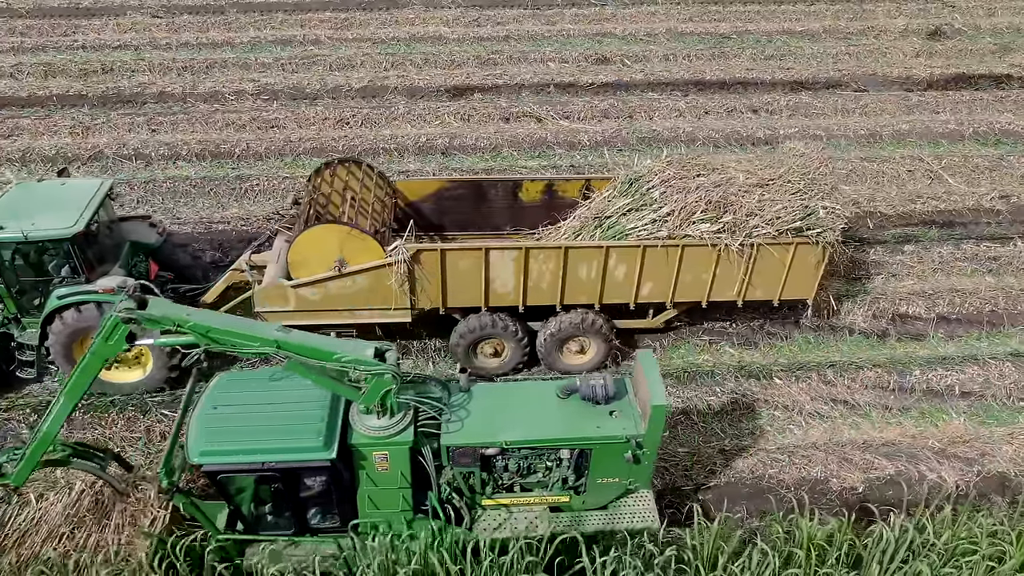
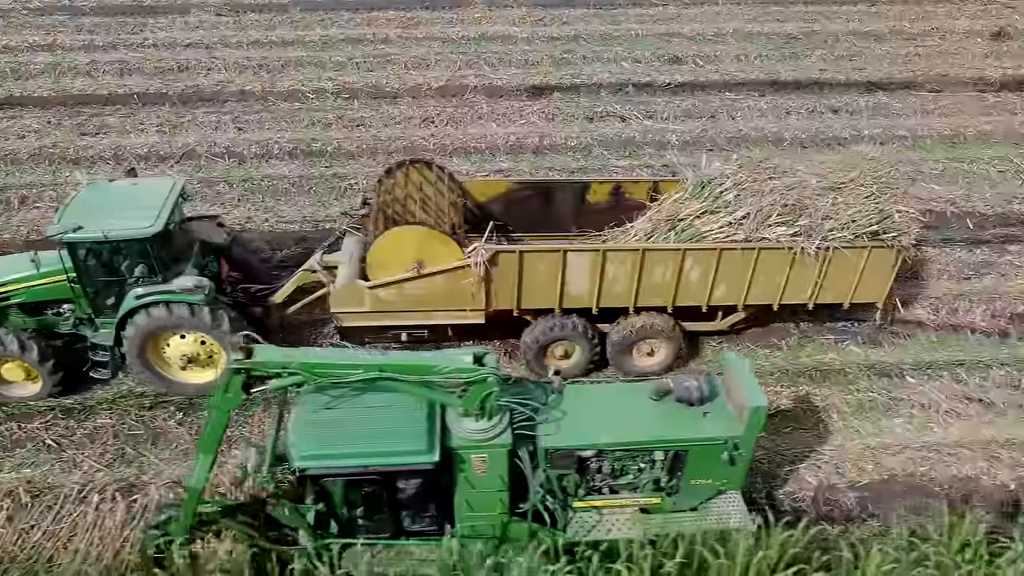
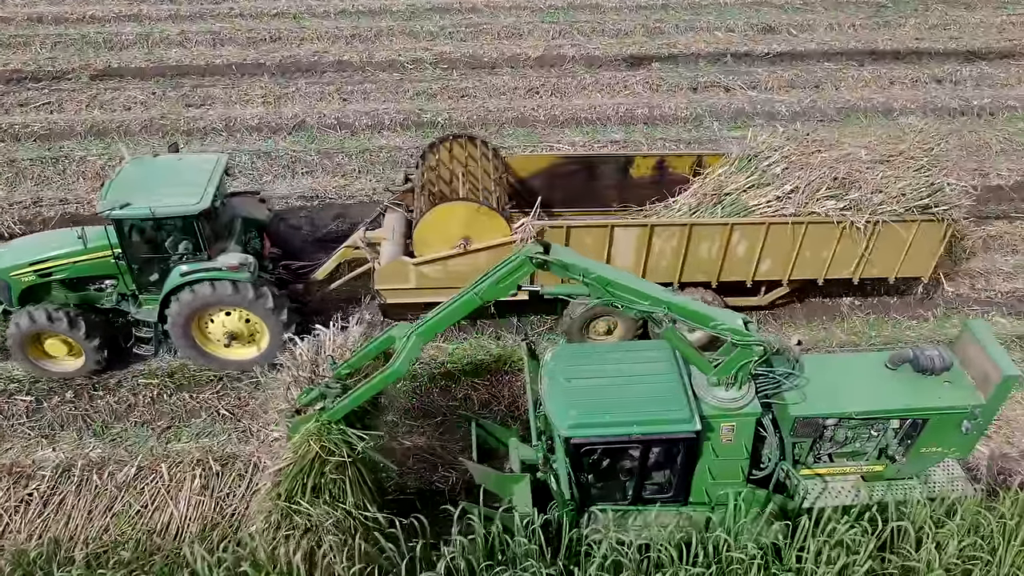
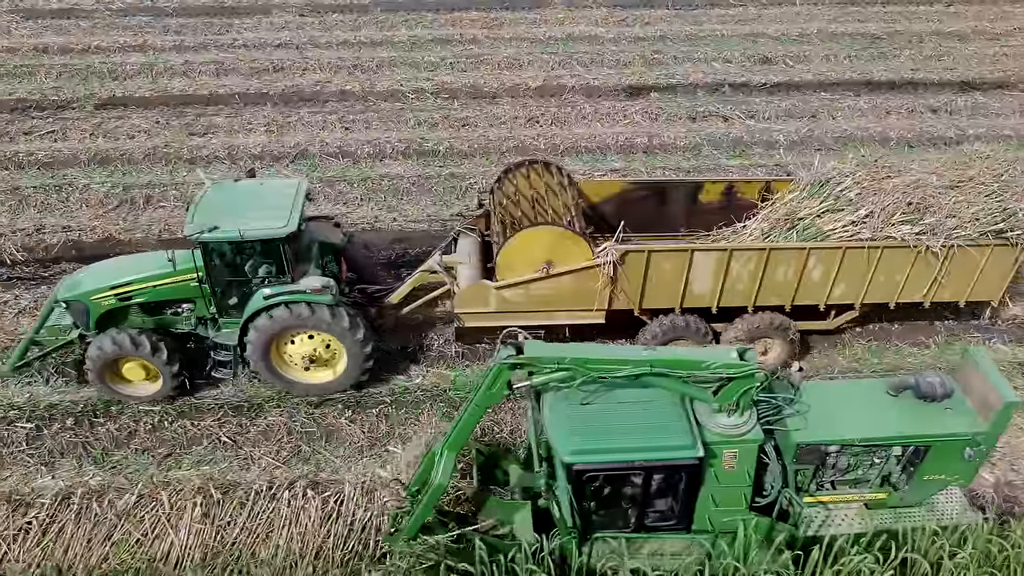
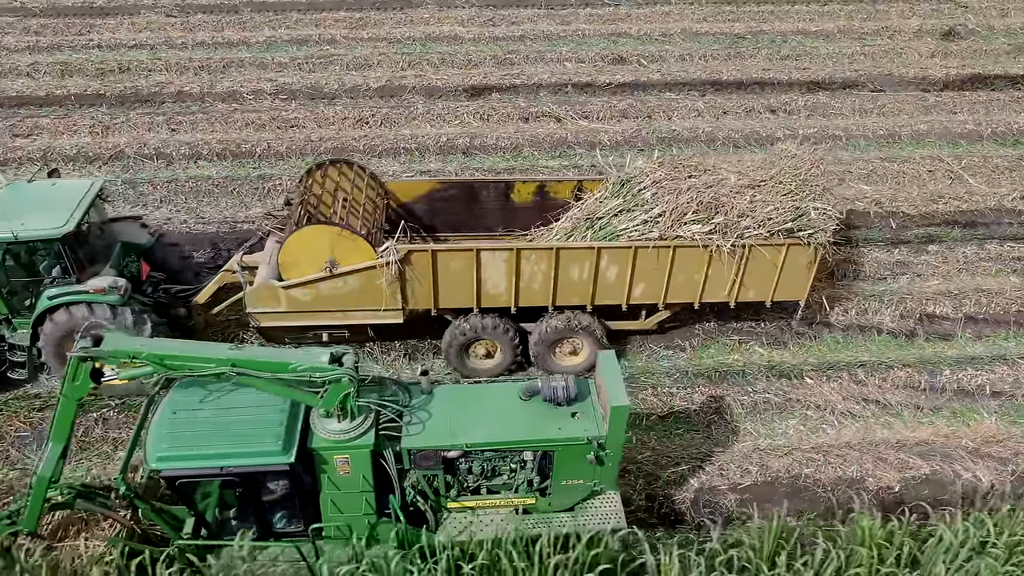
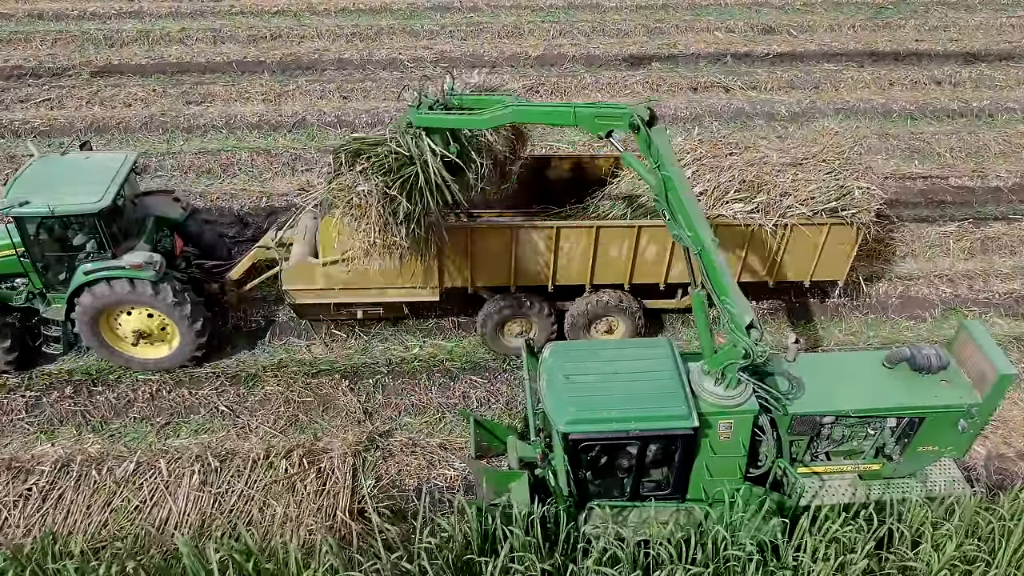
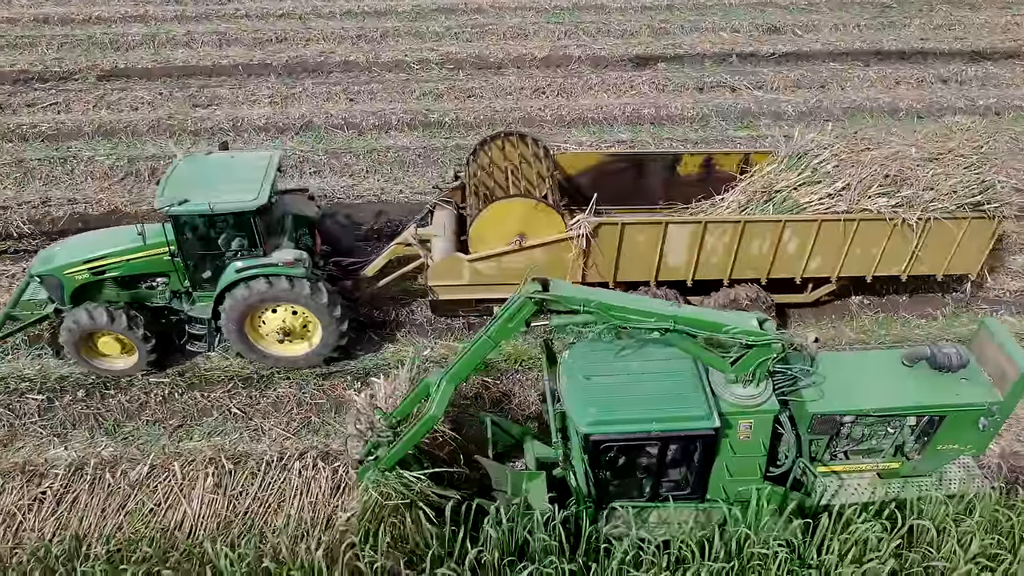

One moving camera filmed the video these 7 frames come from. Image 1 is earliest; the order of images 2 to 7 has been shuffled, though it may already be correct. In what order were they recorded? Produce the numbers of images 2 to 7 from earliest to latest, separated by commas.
5, 2, 4, 7, 3, 6
